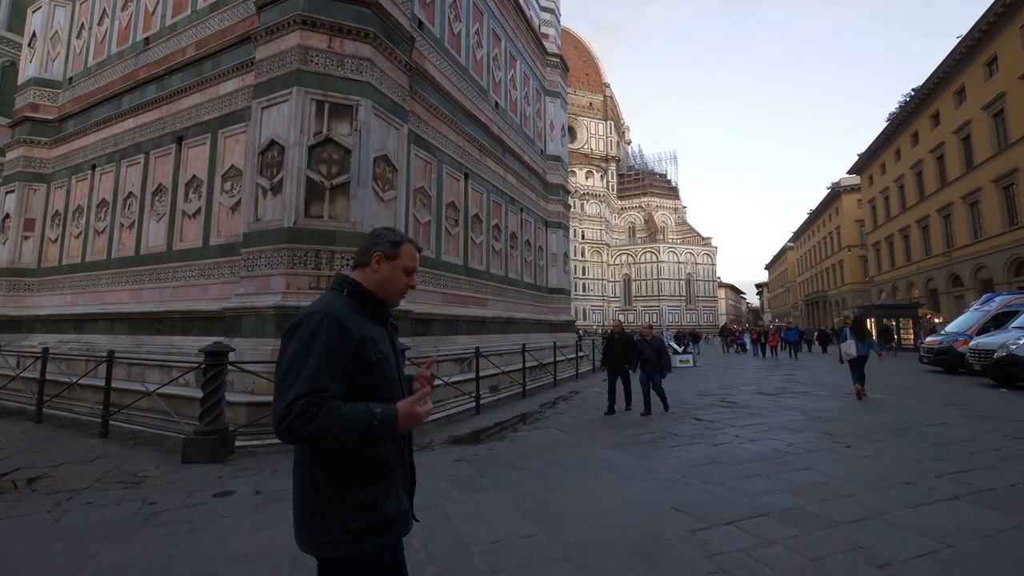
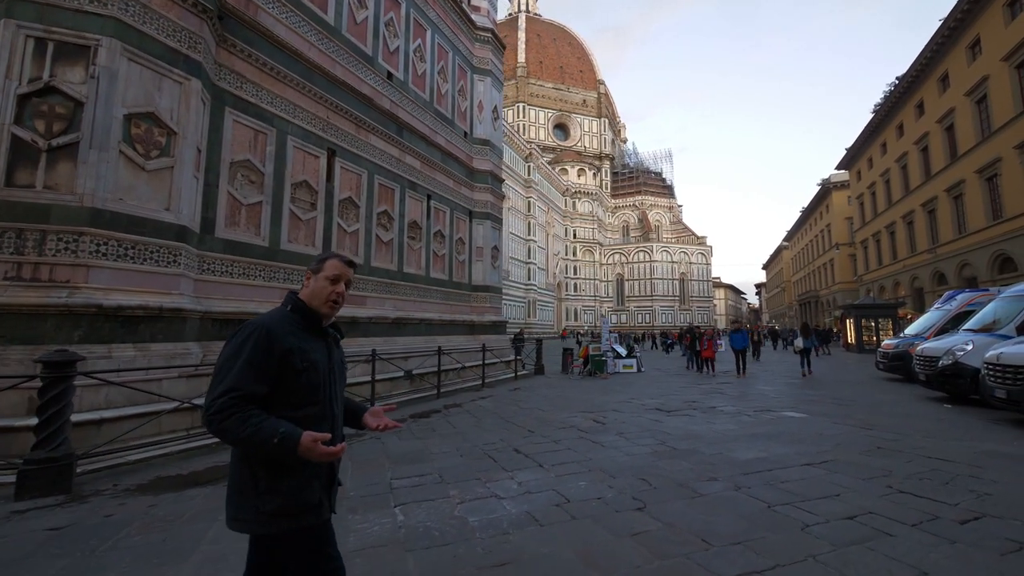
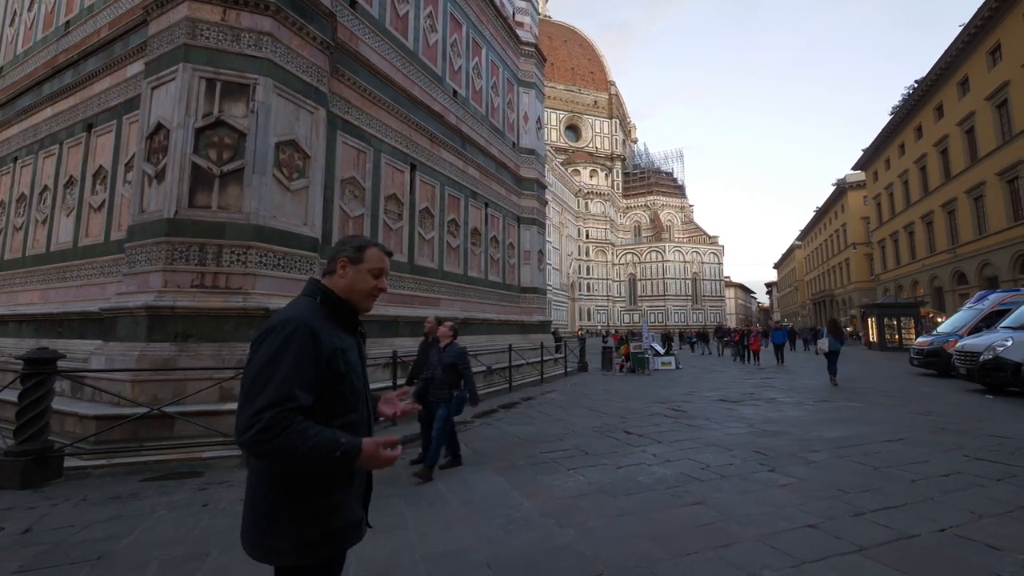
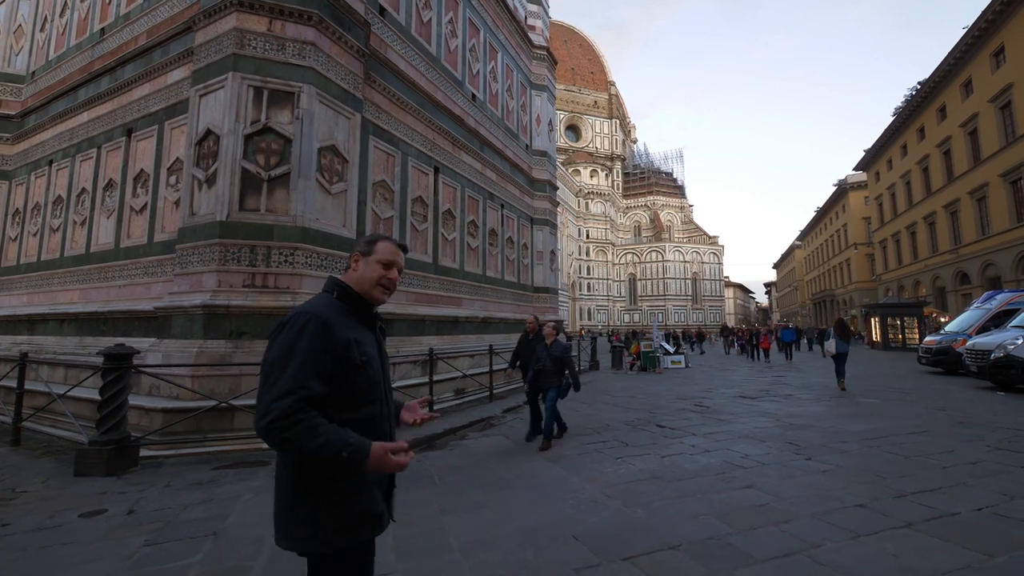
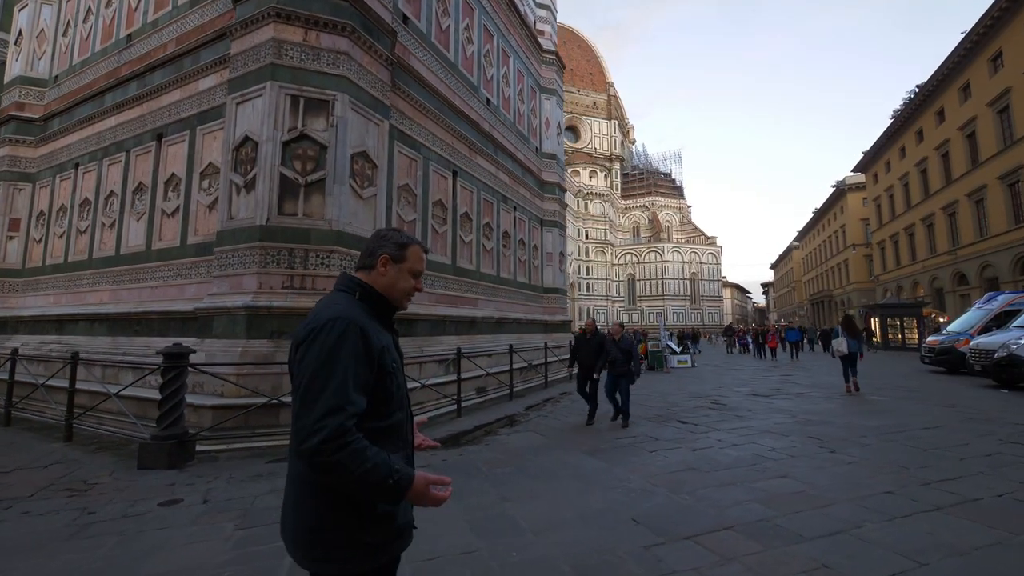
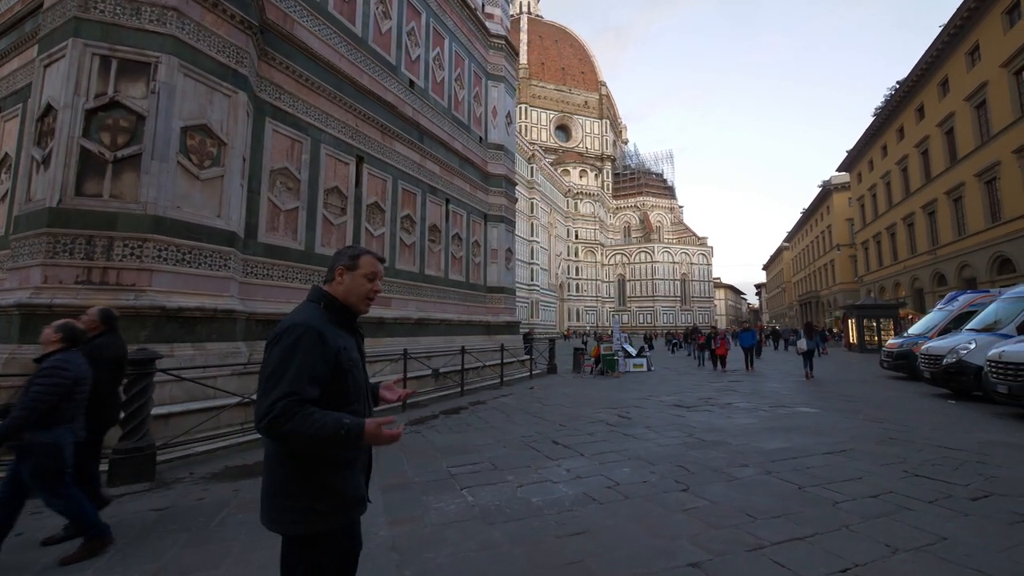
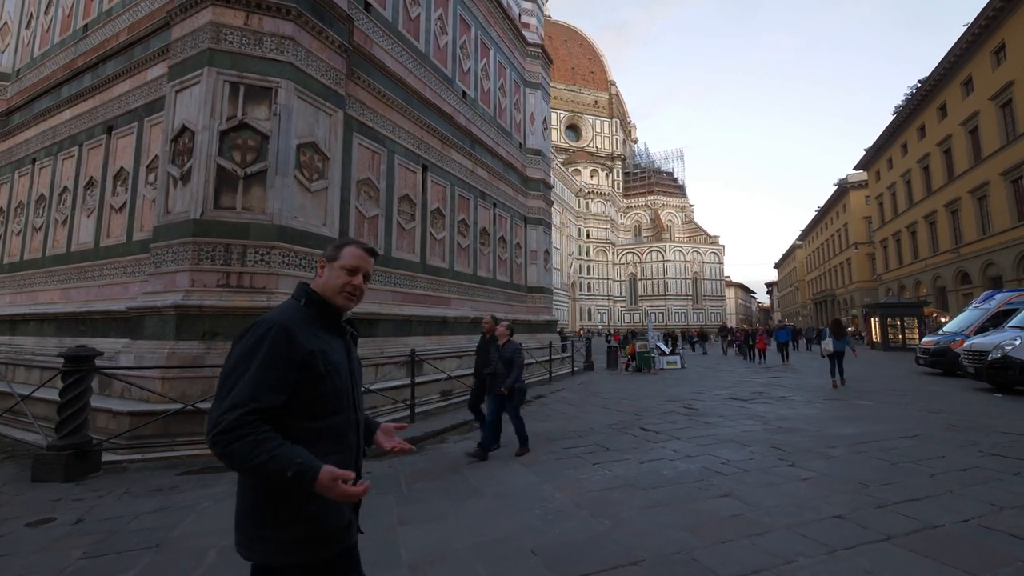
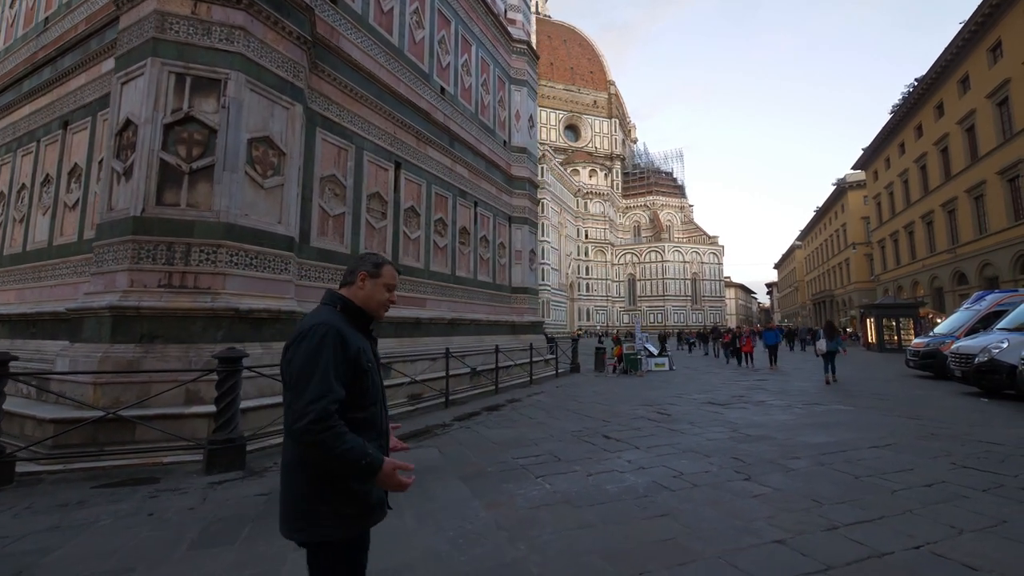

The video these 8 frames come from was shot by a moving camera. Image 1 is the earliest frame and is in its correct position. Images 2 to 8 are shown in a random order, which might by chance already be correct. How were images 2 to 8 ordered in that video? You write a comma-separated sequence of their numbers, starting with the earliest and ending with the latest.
5, 4, 7, 3, 8, 6, 2
